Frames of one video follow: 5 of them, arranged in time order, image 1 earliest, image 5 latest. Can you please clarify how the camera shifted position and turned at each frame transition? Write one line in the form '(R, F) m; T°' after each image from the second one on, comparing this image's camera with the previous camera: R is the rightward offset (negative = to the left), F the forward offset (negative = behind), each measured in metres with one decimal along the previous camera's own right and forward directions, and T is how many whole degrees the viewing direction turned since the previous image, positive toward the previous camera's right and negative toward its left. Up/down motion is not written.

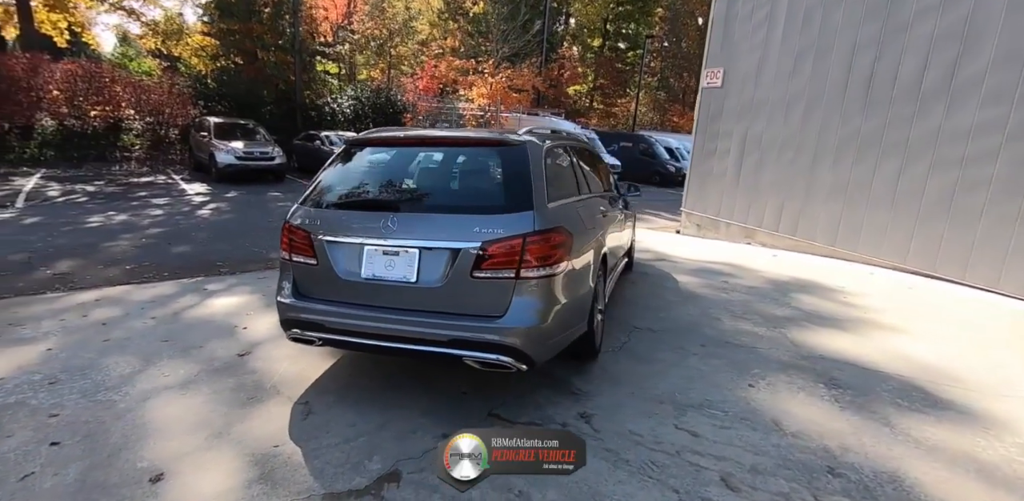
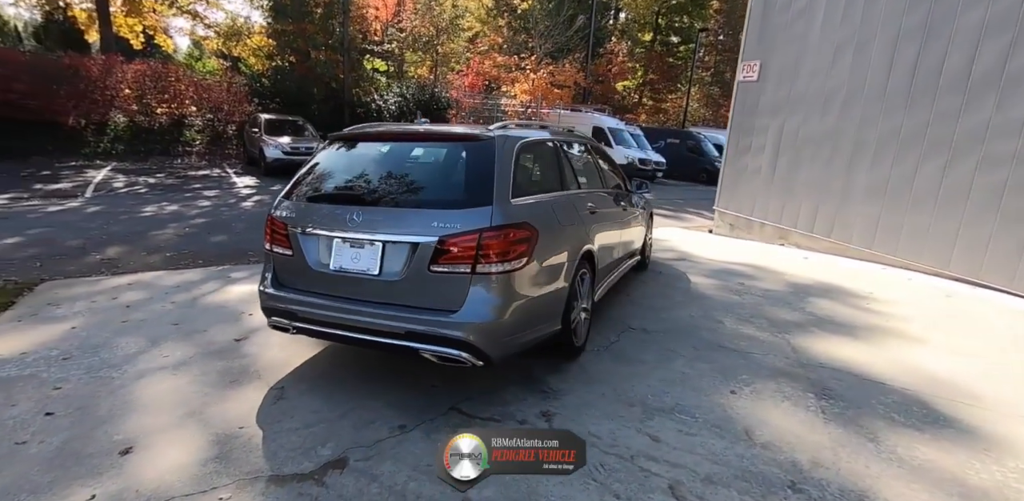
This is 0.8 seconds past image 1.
(+0.5, 0.0) m; -6°
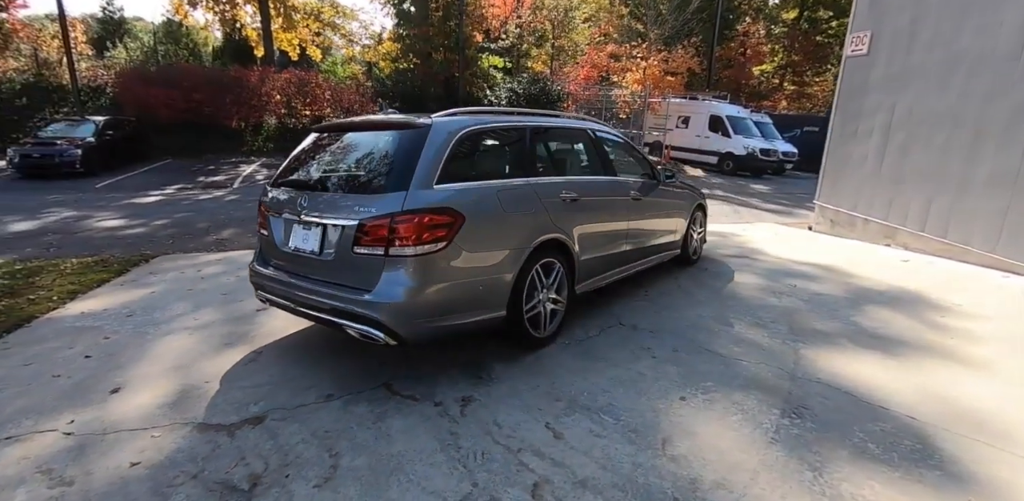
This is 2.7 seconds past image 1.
(+1.1, +0.1) m; -15°
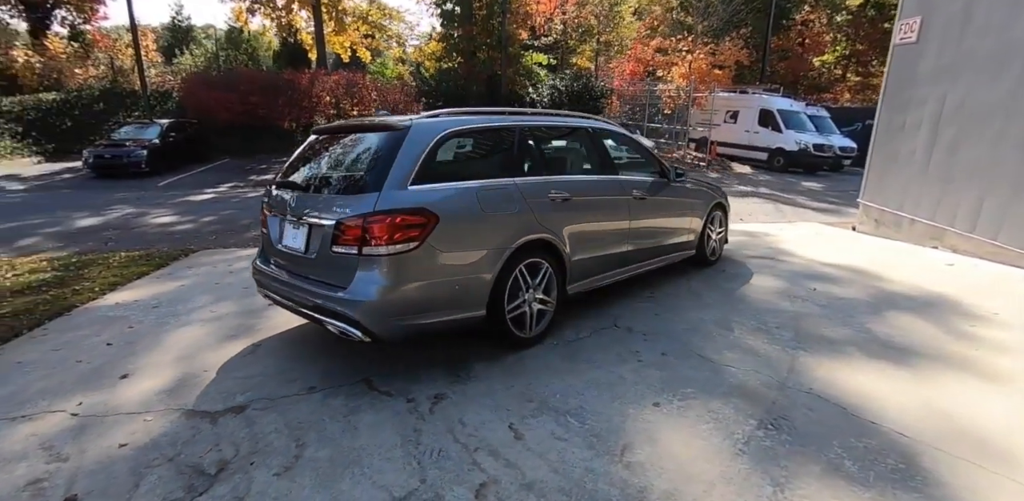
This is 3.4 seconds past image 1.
(+0.4, 0.0) m; -6°
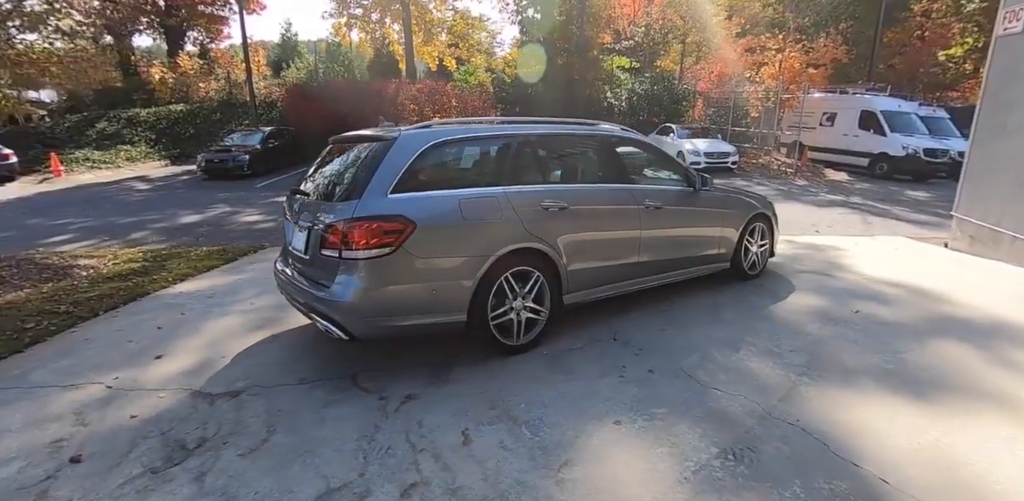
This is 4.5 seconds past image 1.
(+0.7, 0.0) m; -10°
